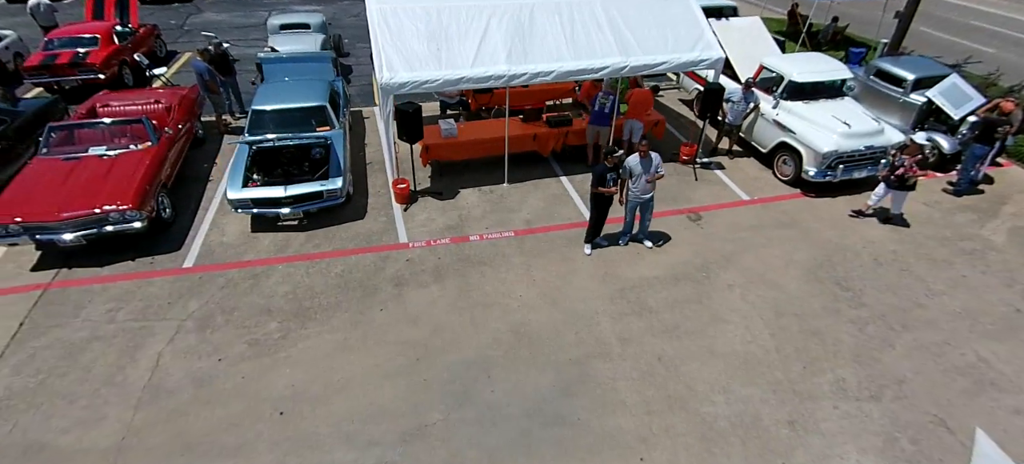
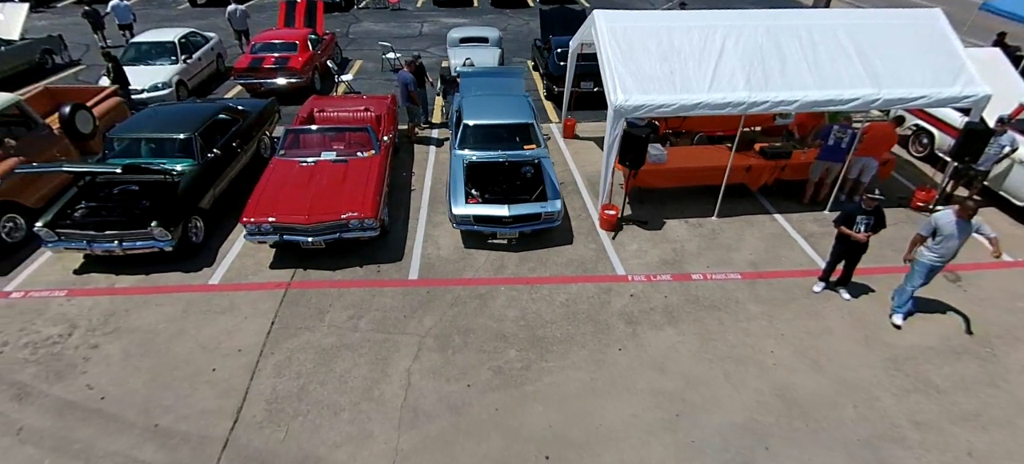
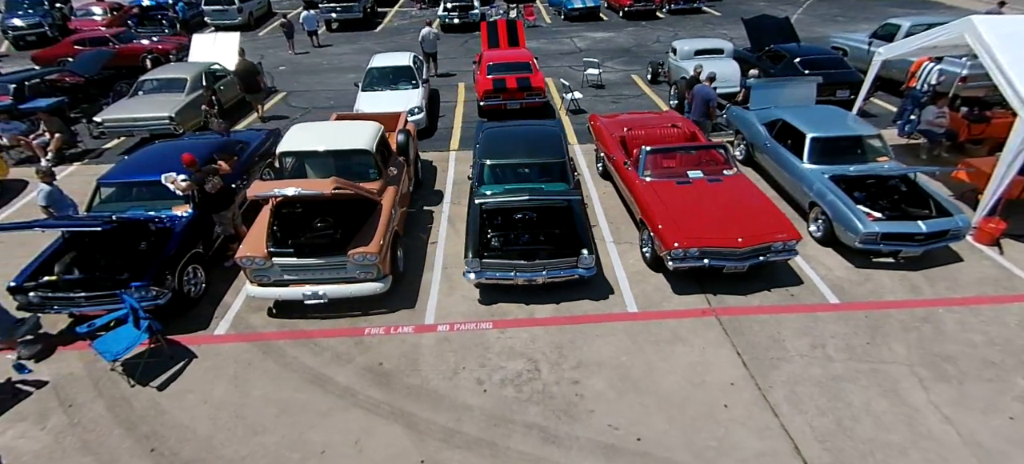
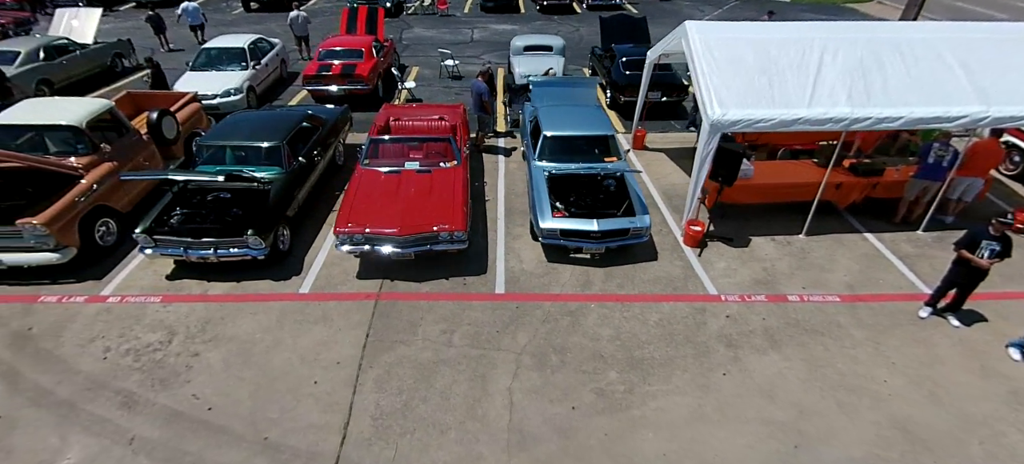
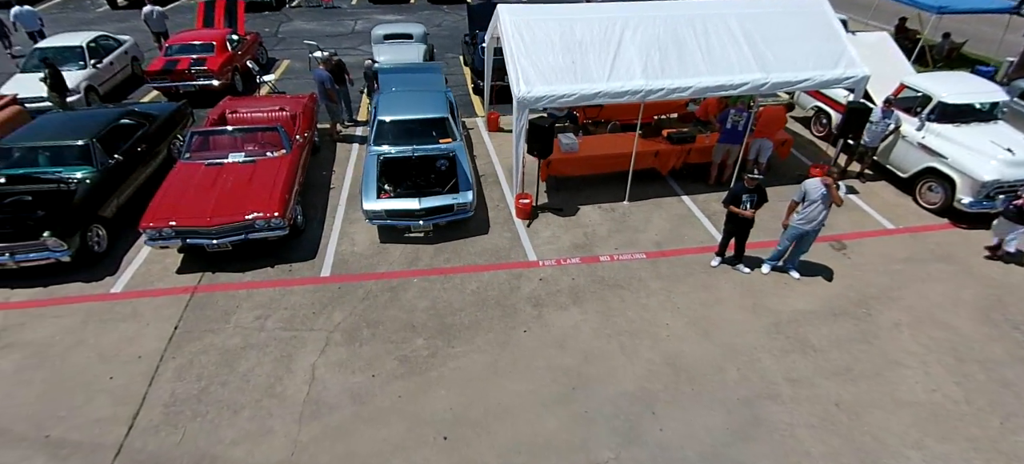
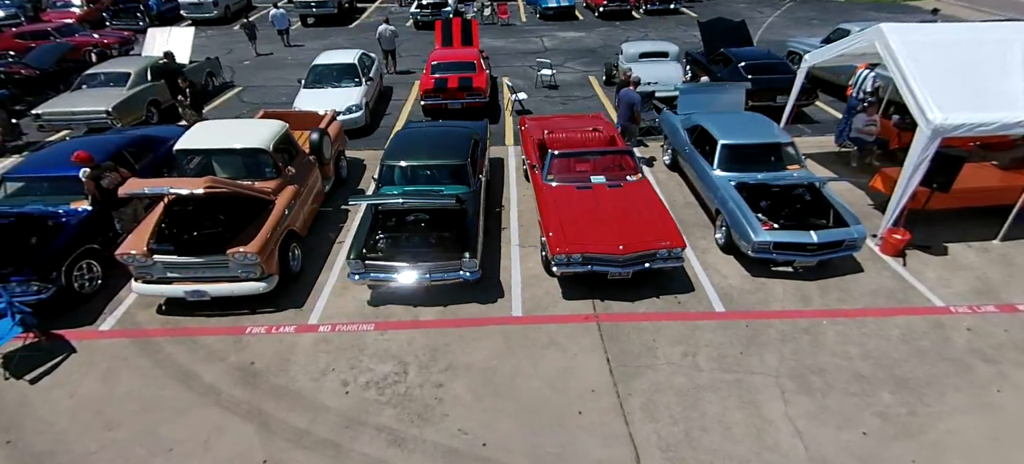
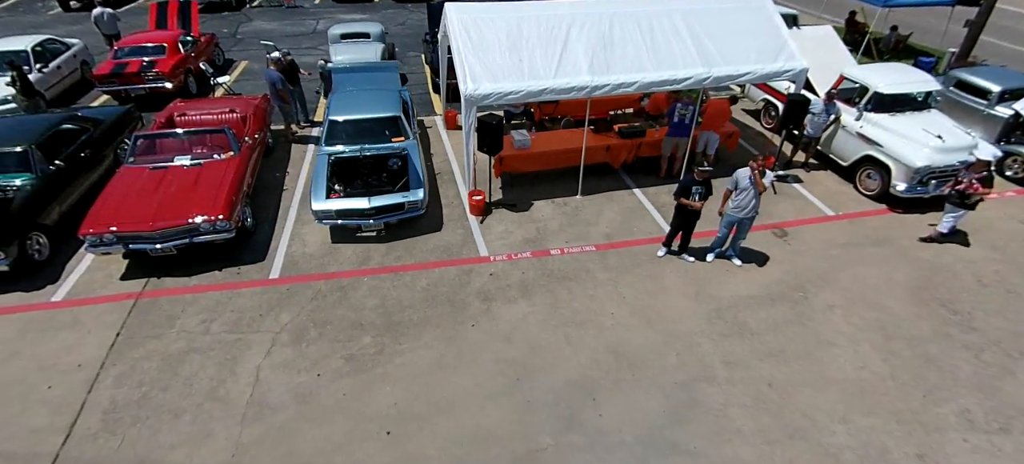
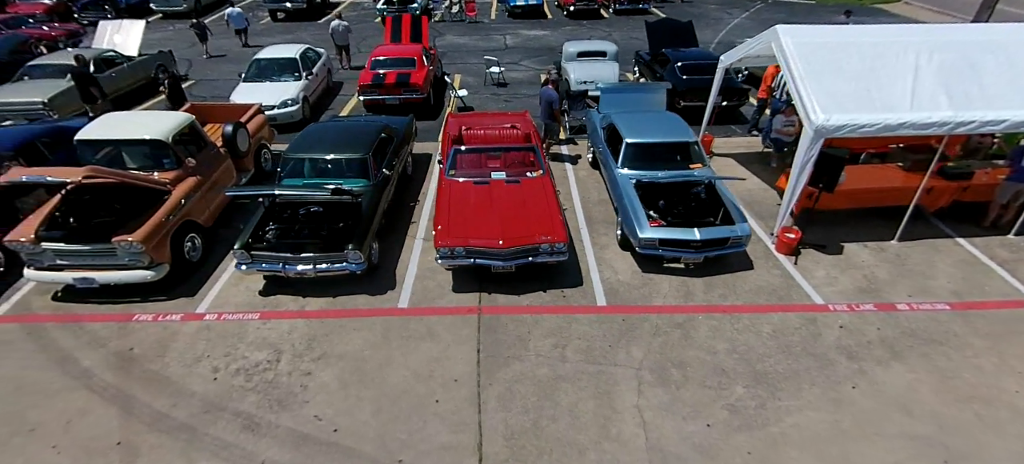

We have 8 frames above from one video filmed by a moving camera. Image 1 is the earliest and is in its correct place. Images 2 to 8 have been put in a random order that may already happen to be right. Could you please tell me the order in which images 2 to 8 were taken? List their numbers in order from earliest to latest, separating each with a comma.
7, 5, 2, 4, 8, 6, 3
